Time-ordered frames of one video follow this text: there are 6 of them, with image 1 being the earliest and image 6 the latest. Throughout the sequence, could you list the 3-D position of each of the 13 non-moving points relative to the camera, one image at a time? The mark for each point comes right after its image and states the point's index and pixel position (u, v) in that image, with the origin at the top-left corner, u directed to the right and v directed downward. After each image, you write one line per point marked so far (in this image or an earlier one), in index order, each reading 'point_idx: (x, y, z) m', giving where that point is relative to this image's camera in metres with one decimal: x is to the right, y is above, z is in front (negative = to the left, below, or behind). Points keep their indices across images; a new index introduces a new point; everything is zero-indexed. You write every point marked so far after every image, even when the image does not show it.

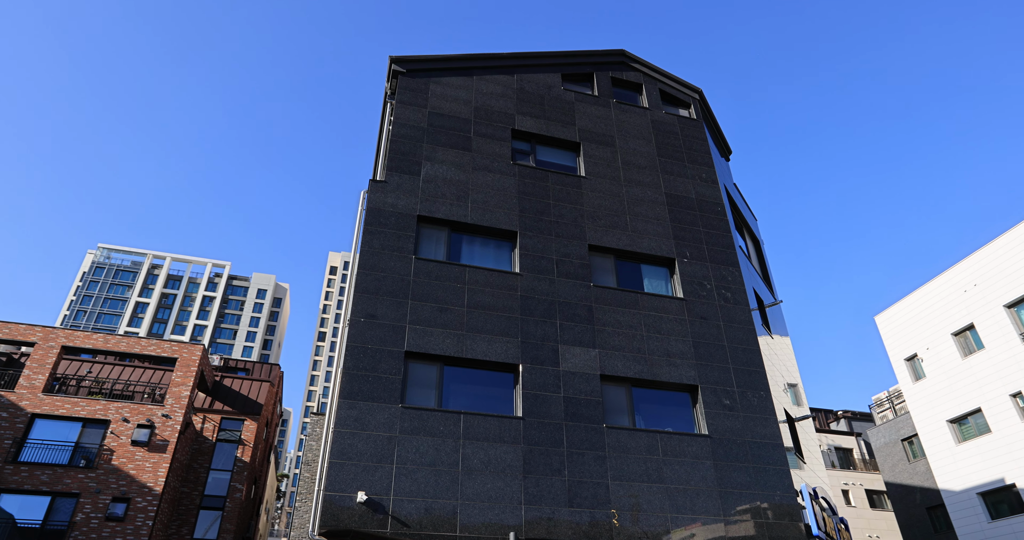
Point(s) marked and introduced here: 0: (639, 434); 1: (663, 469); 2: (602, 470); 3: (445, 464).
0: (+3.5, -4.6, +18.6) m
1: (+4.1, -5.5, +18.2) m
2: (+2.4, -5.3, +17.6) m
3: (-1.7, -4.8, +16.5) m
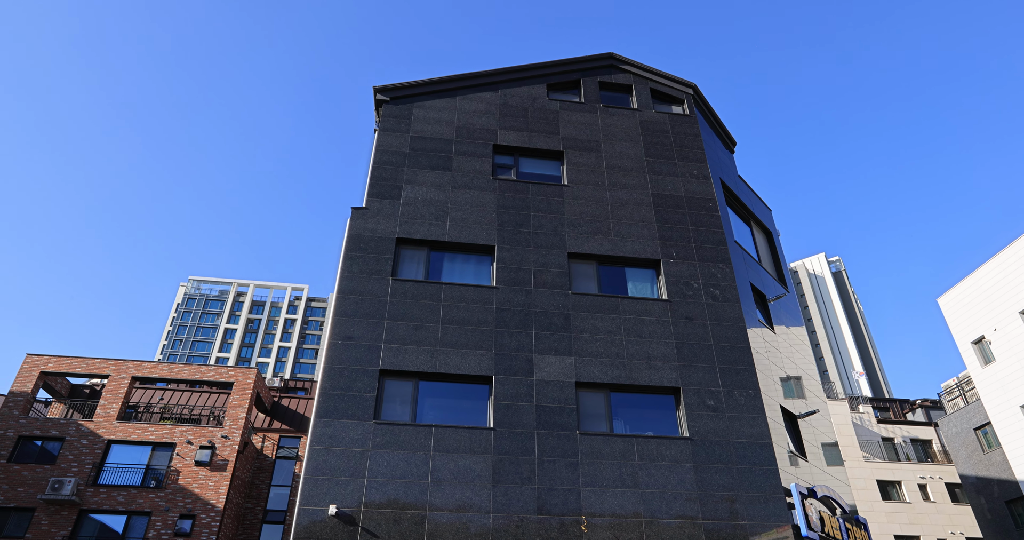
0: (+2.9, -4.8, +18.6) m
1: (+3.5, -5.6, +18.1) m
2: (+1.7, -5.5, +17.8) m
3: (-2.5, -5.4, +17.2) m
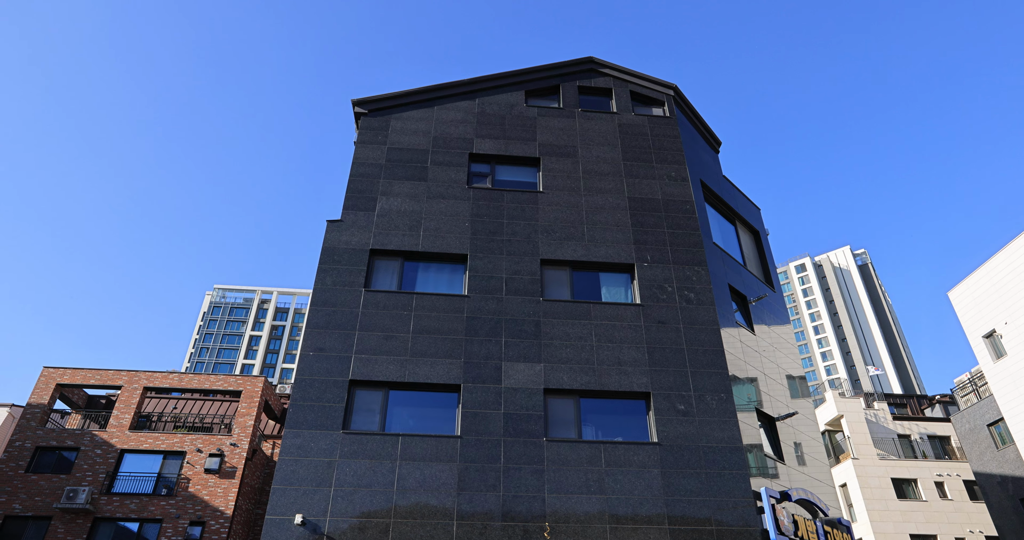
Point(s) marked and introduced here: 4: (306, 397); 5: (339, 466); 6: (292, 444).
0: (+2.0, -5.0, +18.7) m
1: (+2.6, -5.8, +18.2) m
2: (+0.7, -5.8, +17.9) m
3: (-3.5, -5.7, +17.5) m
4: (-5.9, -3.6, +18.7) m
5: (-4.6, -5.3, +17.7) m
6: (-6.0, -4.7, +17.9) m
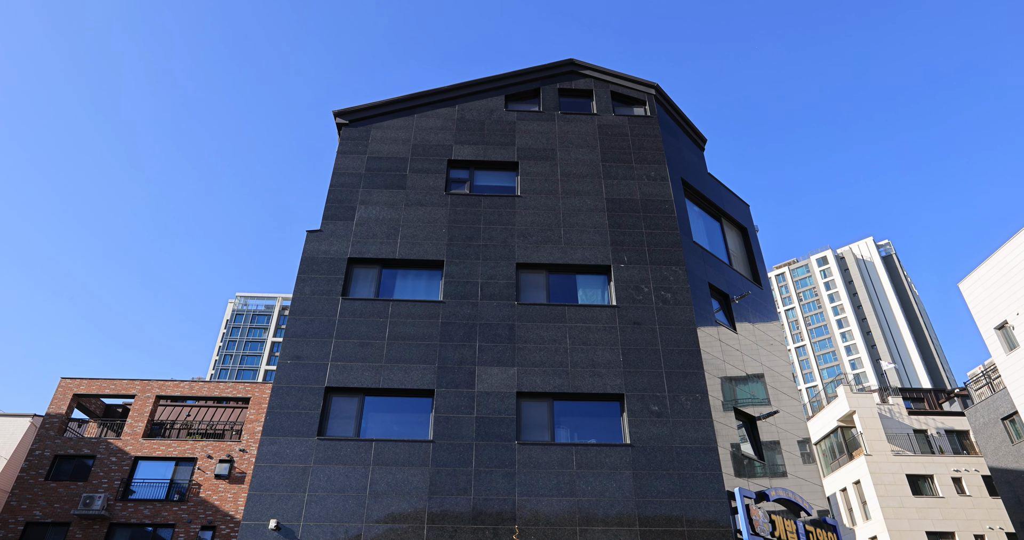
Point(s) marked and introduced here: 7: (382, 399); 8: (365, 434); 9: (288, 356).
0: (+1.2, -5.1, +18.8) m
1: (+1.8, -5.9, +18.3) m
2: (-0.1, -5.9, +18.1) m
3: (-4.3, -5.9, +17.9) m
4: (-6.7, -3.9, +19.2) m
5: (-5.4, -5.5, +18.1) m
6: (-6.8, -5.0, +18.4) m
7: (-3.9, -3.8, +19.7) m
8: (-4.2, -4.7, +19.0) m
9: (-6.8, -2.6, +19.9) m
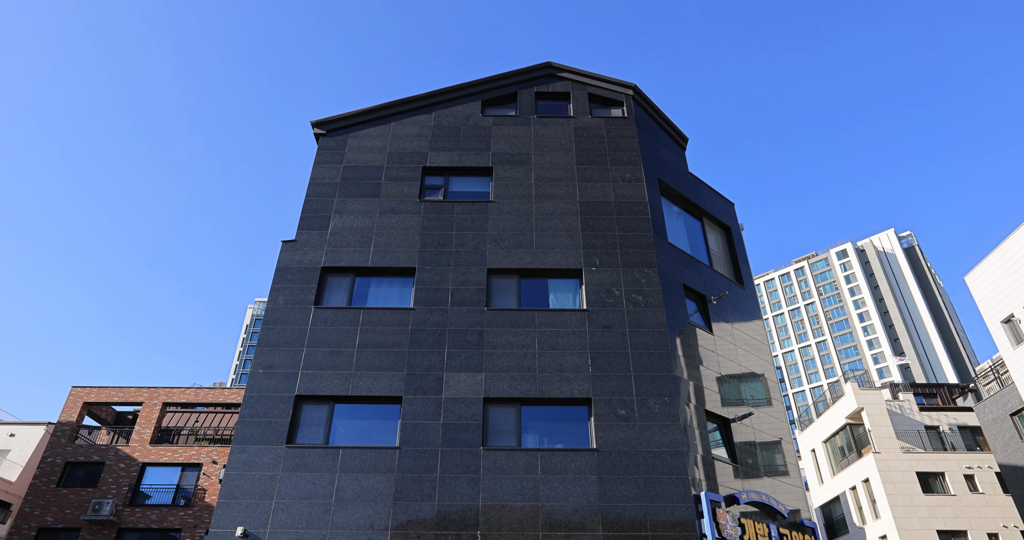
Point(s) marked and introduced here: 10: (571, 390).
0: (+0.2, -5.2, +18.9) m
1: (+0.8, -6.0, +18.3) m
2: (-1.0, -6.1, +18.2) m
3: (-5.3, -6.2, +18.1) m
4: (-7.7, -4.2, +19.5) m
5: (-6.4, -5.8, +18.4) m
6: (-7.8, -5.4, +18.7) m
7: (-4.8, -4.1, +19.9) m
8: (-5.2, -5.0, +19.3) m
9: (-7.7, -2.9, +20.3) m
10: (+1.8, -3.6, +19.8) m
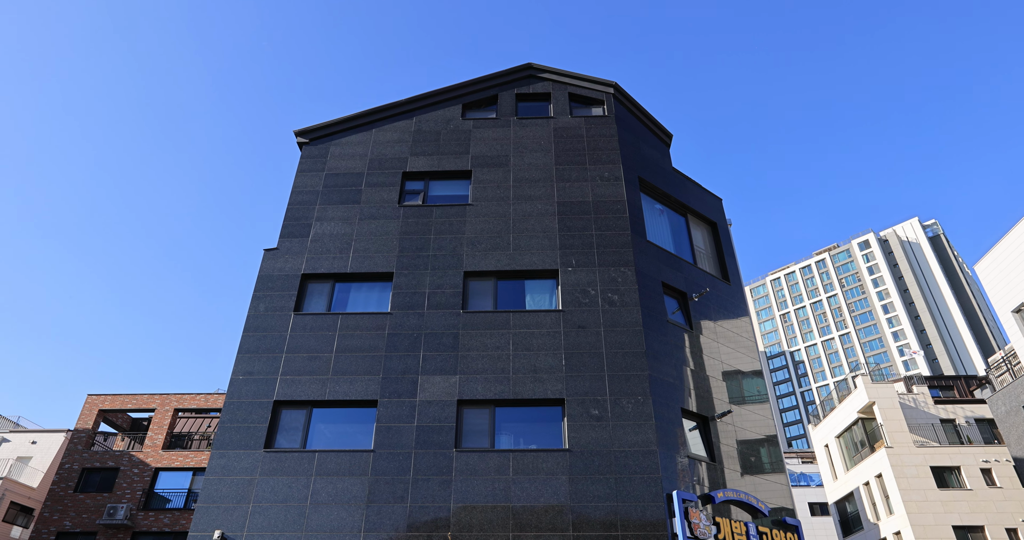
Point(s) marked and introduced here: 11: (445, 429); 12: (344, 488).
0: (-0.6, -5.3, +19.0) m
1: (0.0, -6.1, +18.4) m
2: (-1.8, -6.2, +18.3) m
3: (-6.1, -6.4, +18.5) m
4: (-8.4, -4.5, +19.9) m
5: (-7.2, -6.1, +18.8) m
6: (-8.6, -5.6, +19.2) m
7: (-5.6, -4.3, +20.2) m
8: (-6.0, -5.2, +19.6) m
9: (-8.5, -3.2, +20.7) m
10: (+1.0, -3.6, +19.9) m
11: (-2.0, -4.7, +19.4) m
12: (-4.7, -6.2, +18.6) m
